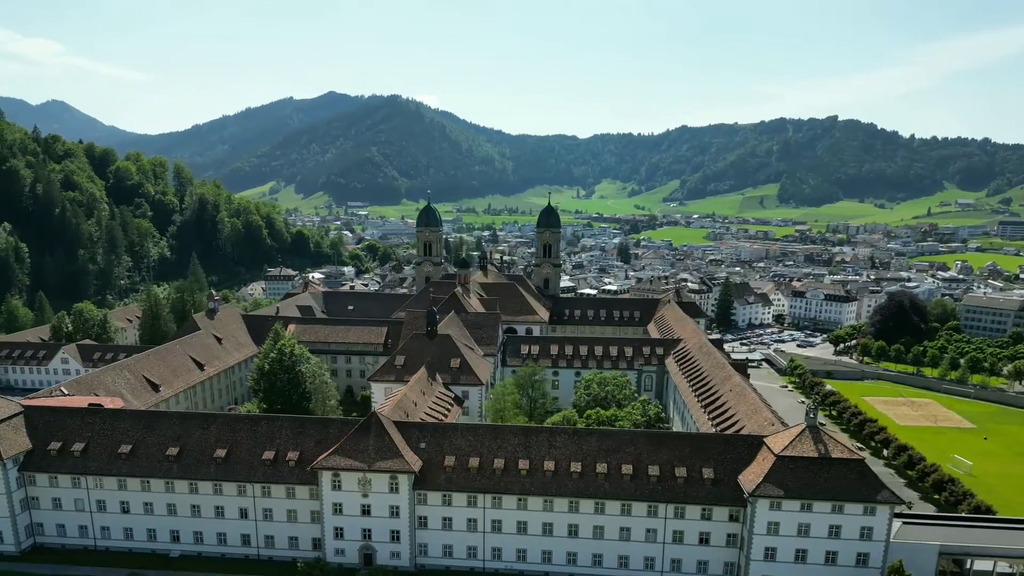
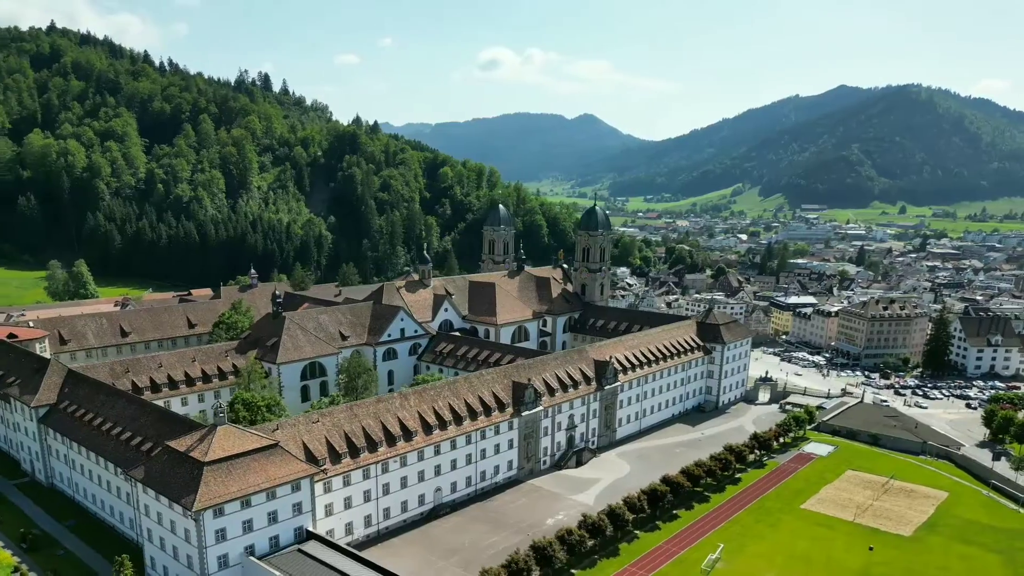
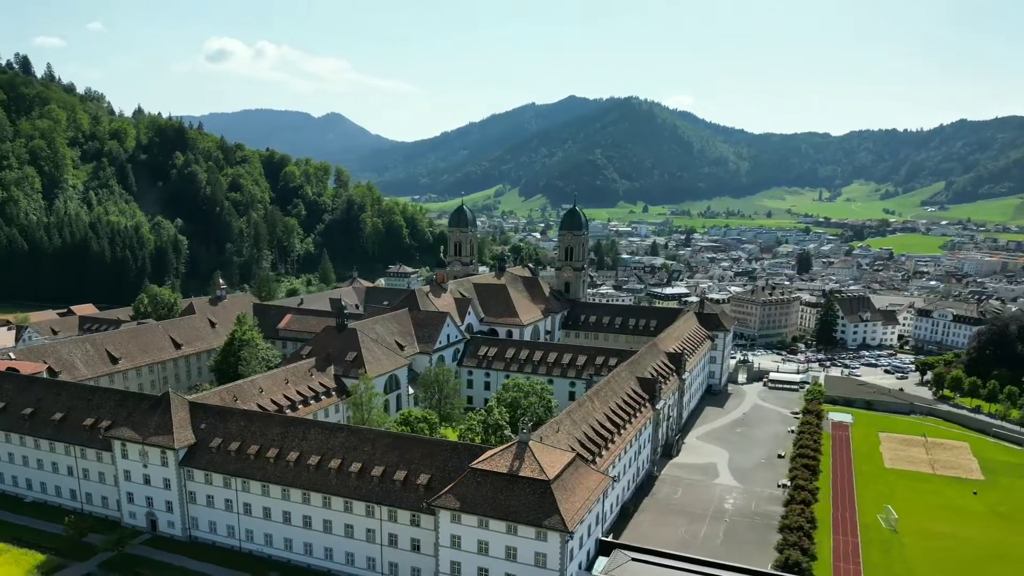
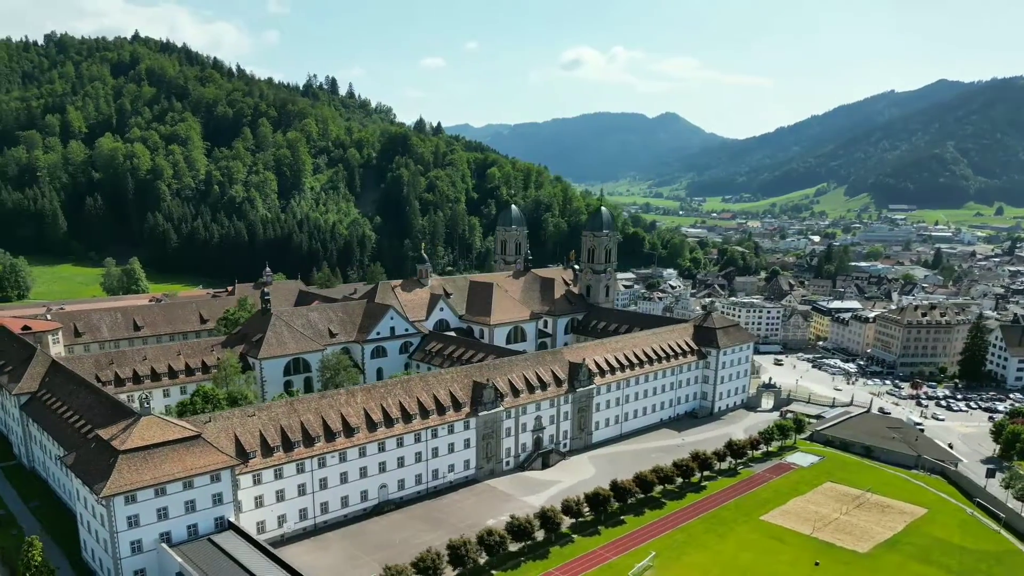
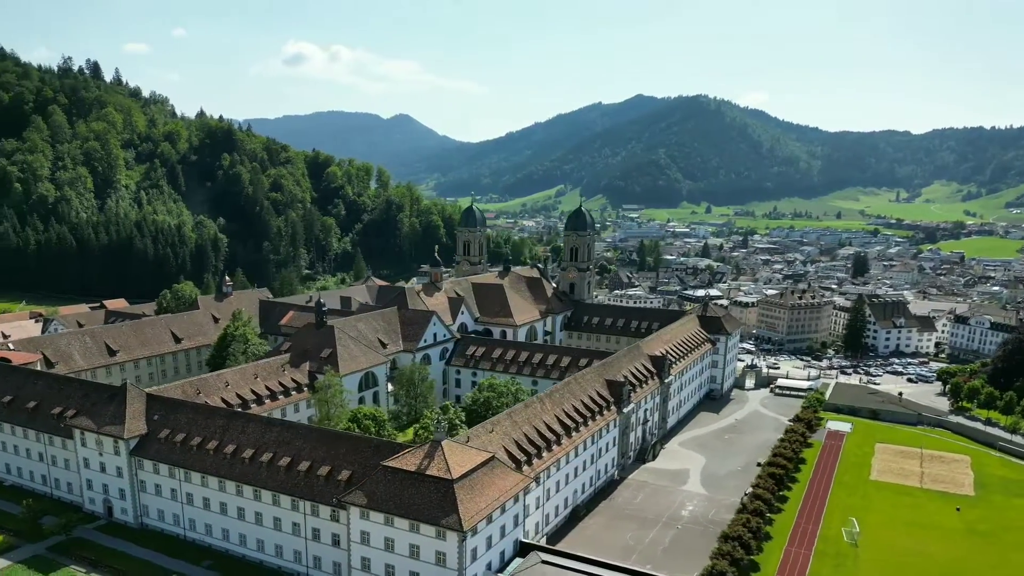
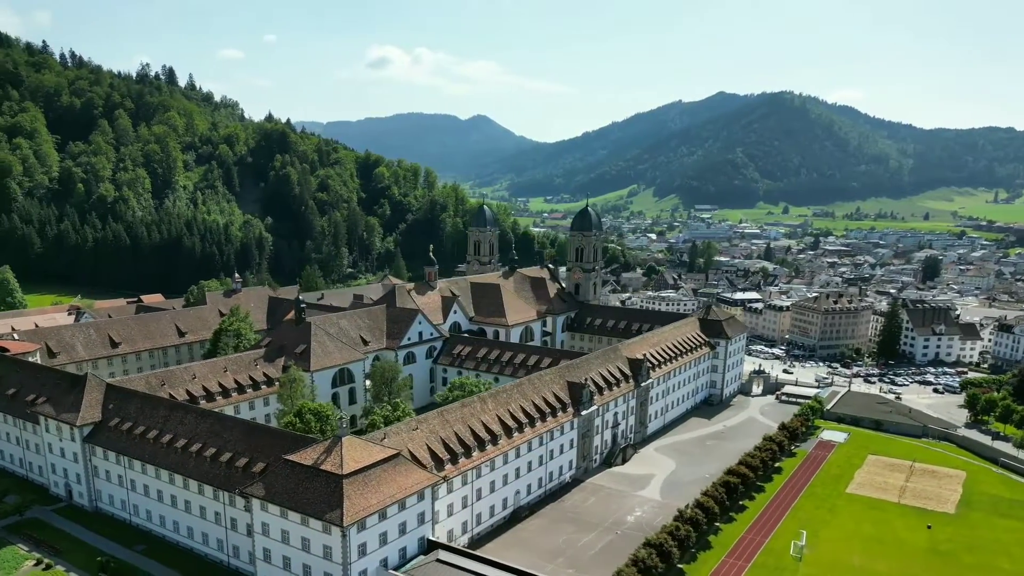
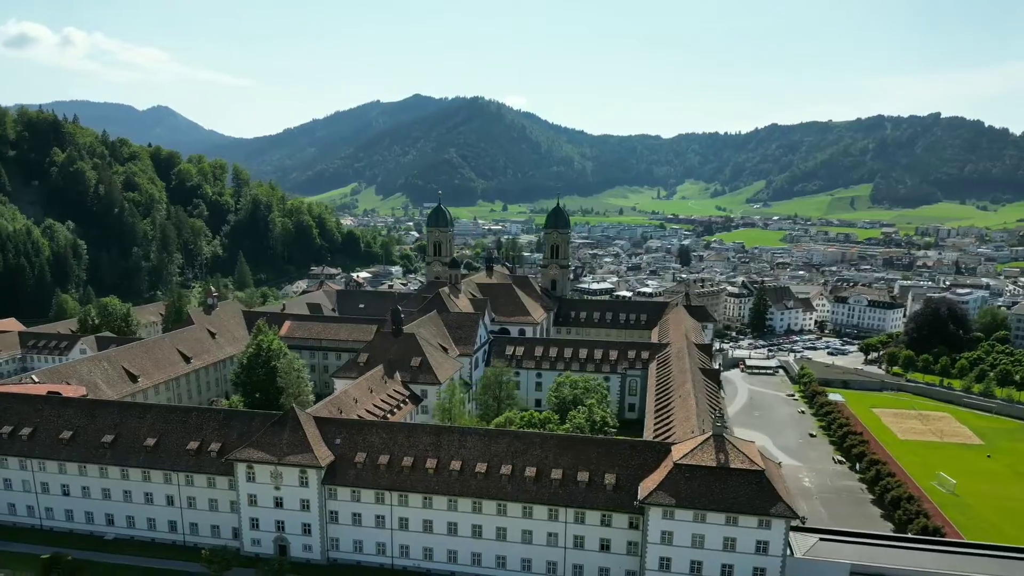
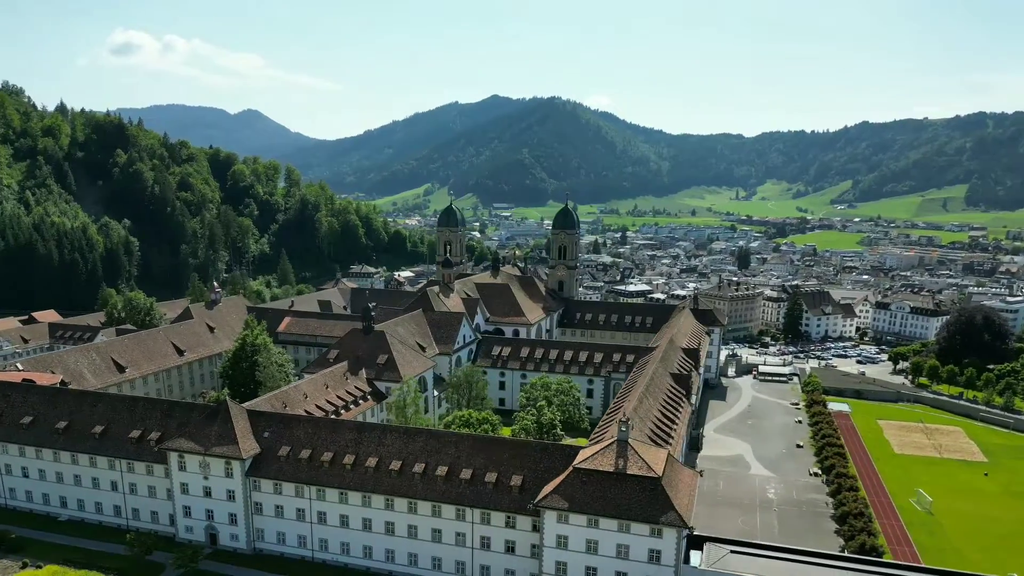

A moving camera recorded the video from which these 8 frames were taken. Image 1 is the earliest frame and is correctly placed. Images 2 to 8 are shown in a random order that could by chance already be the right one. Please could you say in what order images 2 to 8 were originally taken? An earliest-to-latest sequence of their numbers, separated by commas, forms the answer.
7, 8, 3, 5, 6, 2, 4
